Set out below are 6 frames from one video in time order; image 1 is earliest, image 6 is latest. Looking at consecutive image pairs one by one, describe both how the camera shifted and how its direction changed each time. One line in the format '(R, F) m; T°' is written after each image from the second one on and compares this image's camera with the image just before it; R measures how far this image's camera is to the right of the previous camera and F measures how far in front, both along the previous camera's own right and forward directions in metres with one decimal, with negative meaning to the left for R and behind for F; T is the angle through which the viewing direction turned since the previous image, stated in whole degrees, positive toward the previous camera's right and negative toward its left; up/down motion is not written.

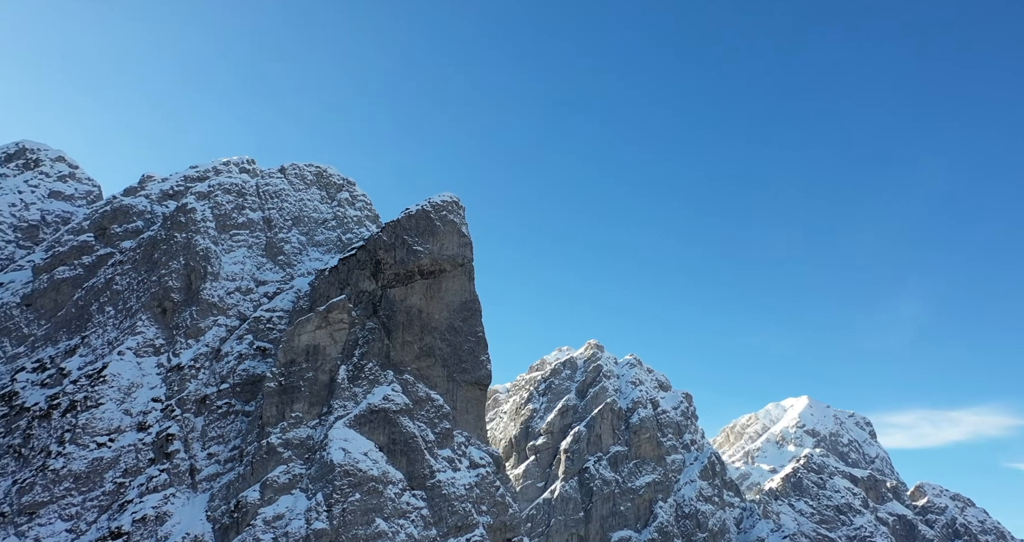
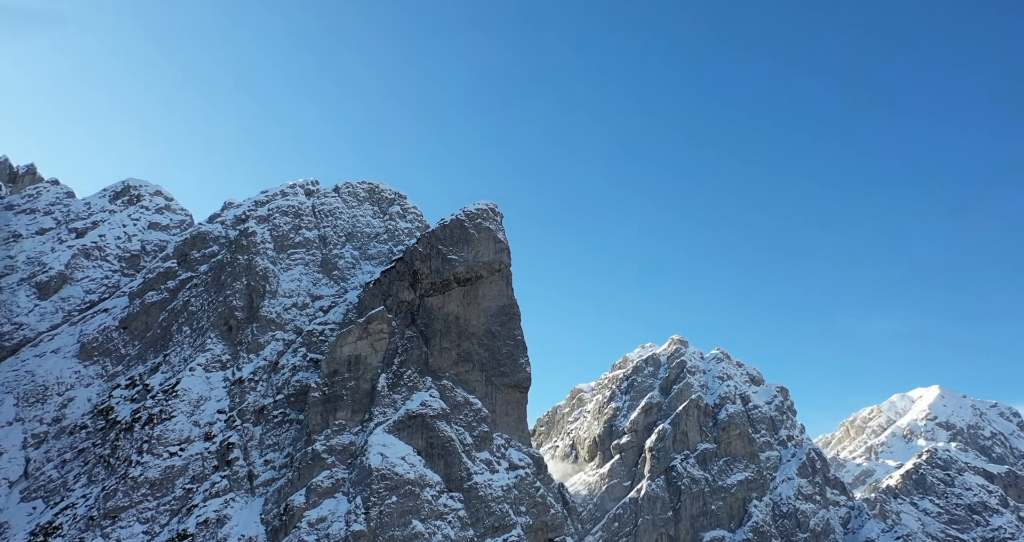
(+12.0, -0.6) m; -10°
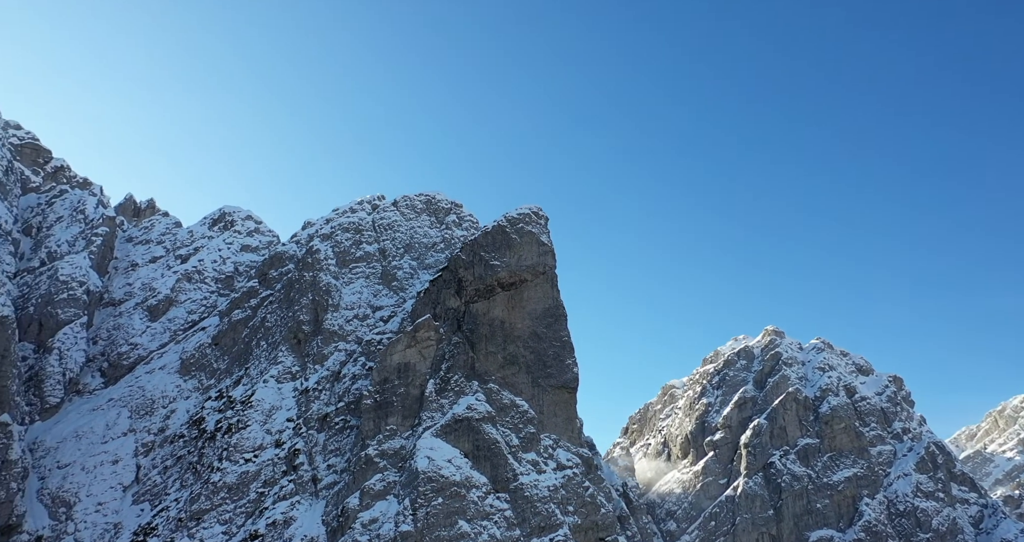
(+11.6, +0.1) m; -10°
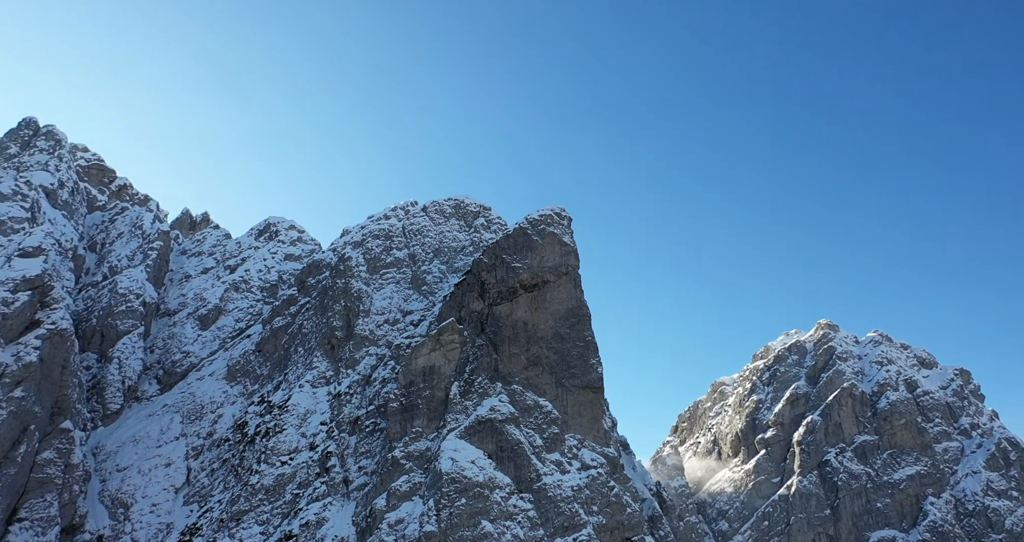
(+6.6, -0.3) m; -5°
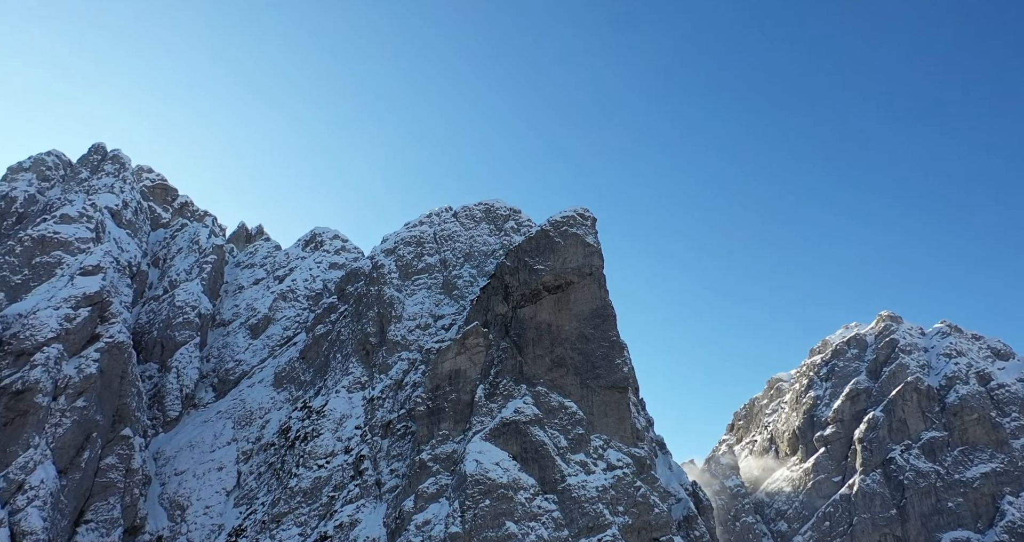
(+7.8, -0.3) m; -6°
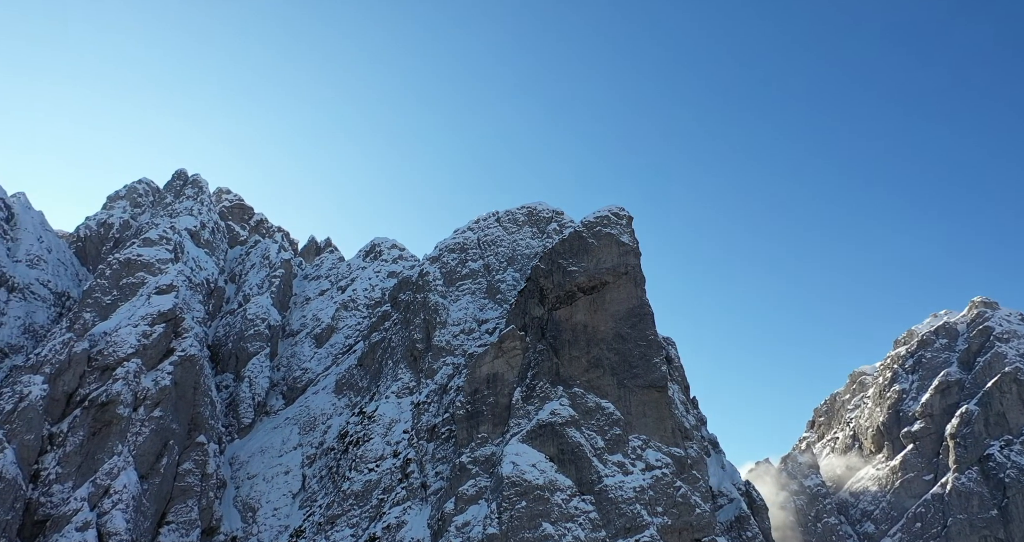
(+9.9, +0.6) m; -8°
